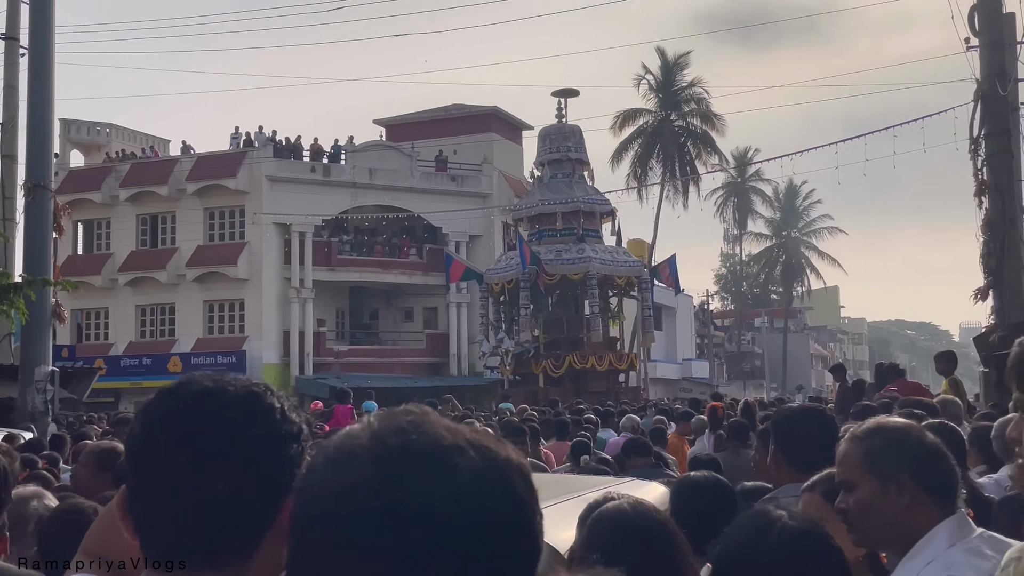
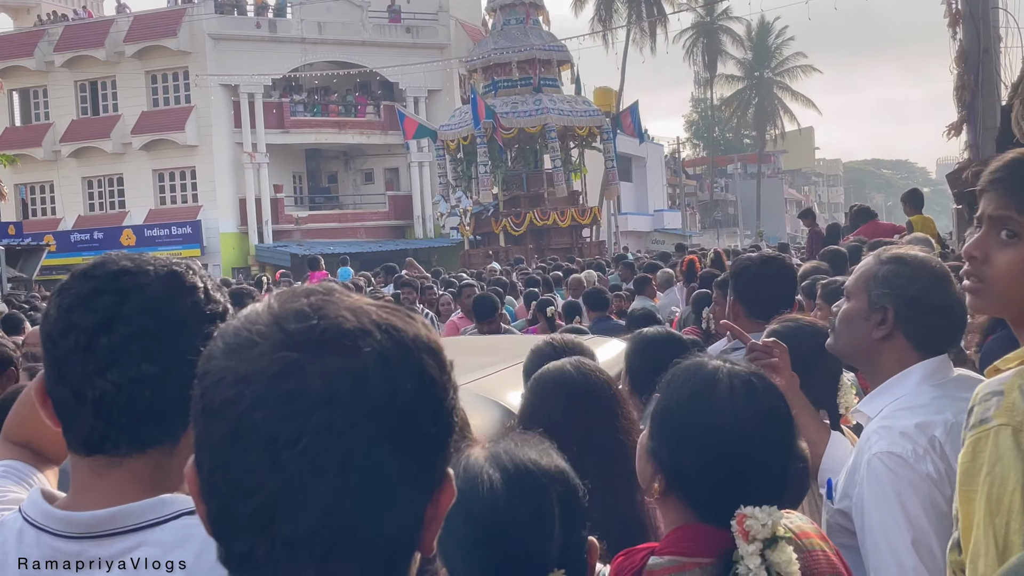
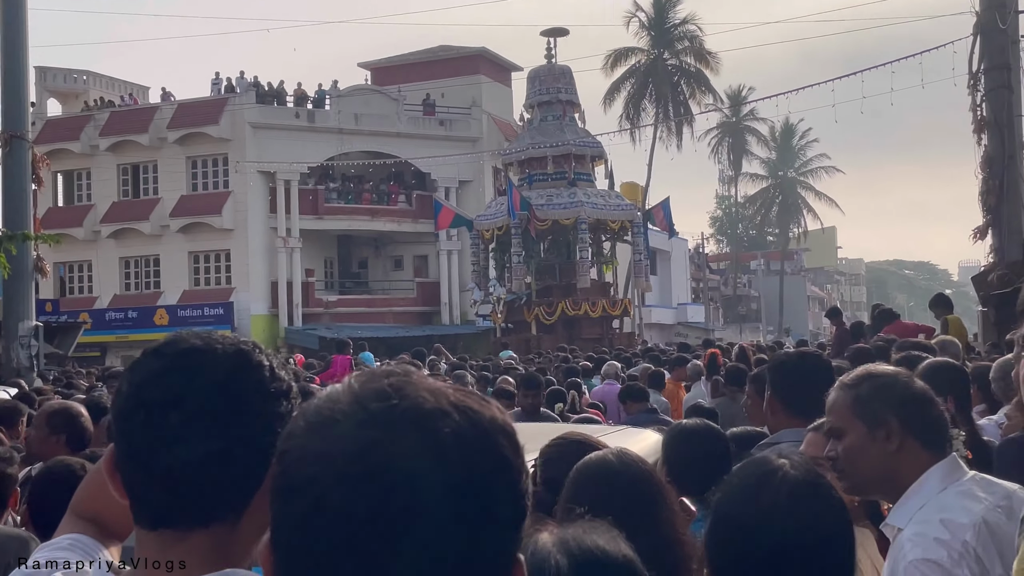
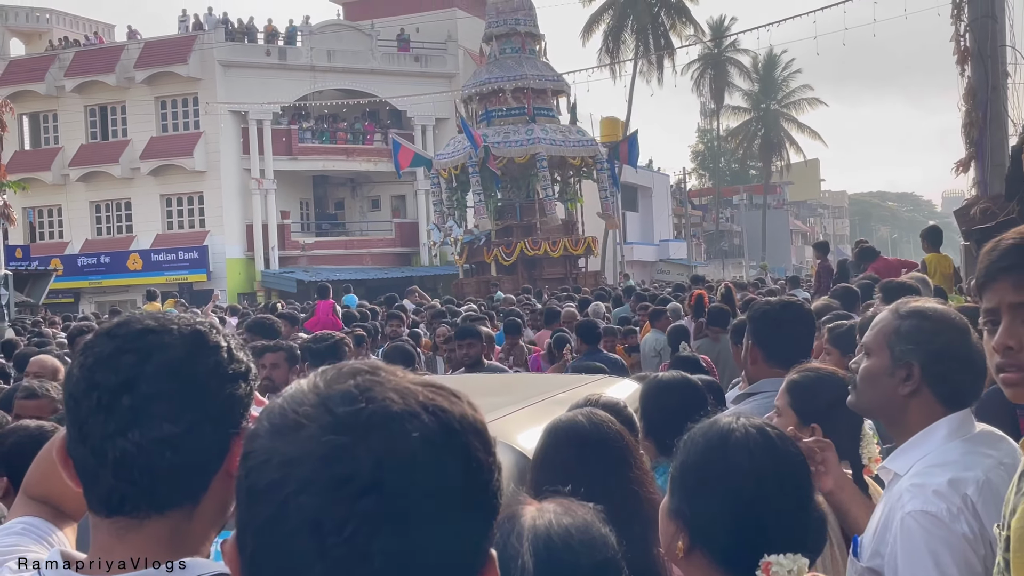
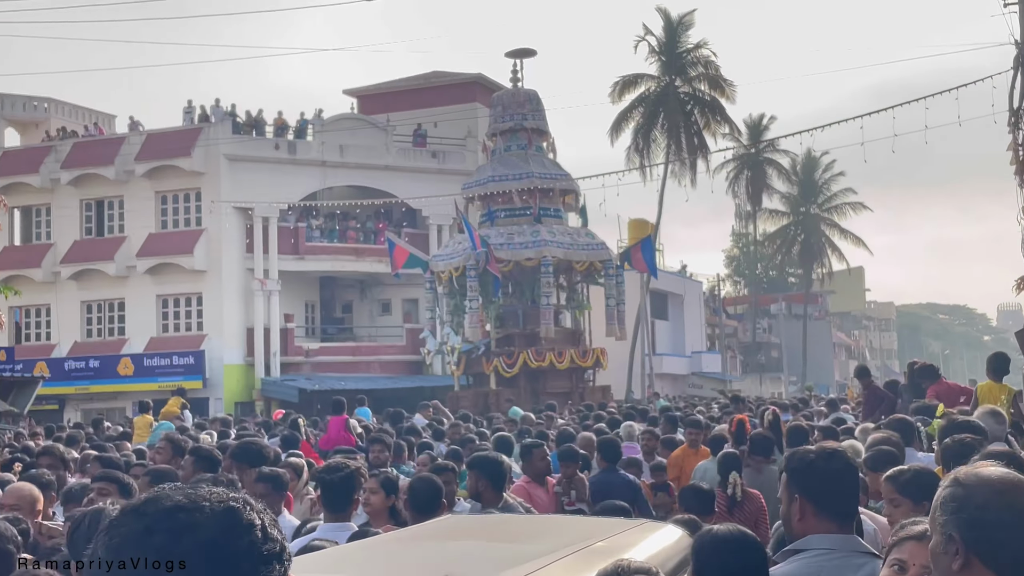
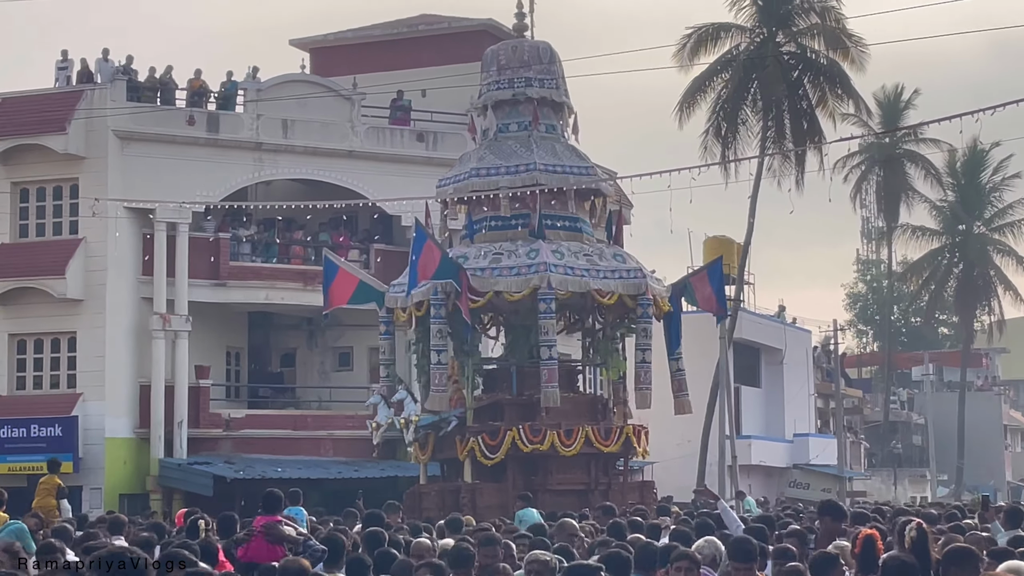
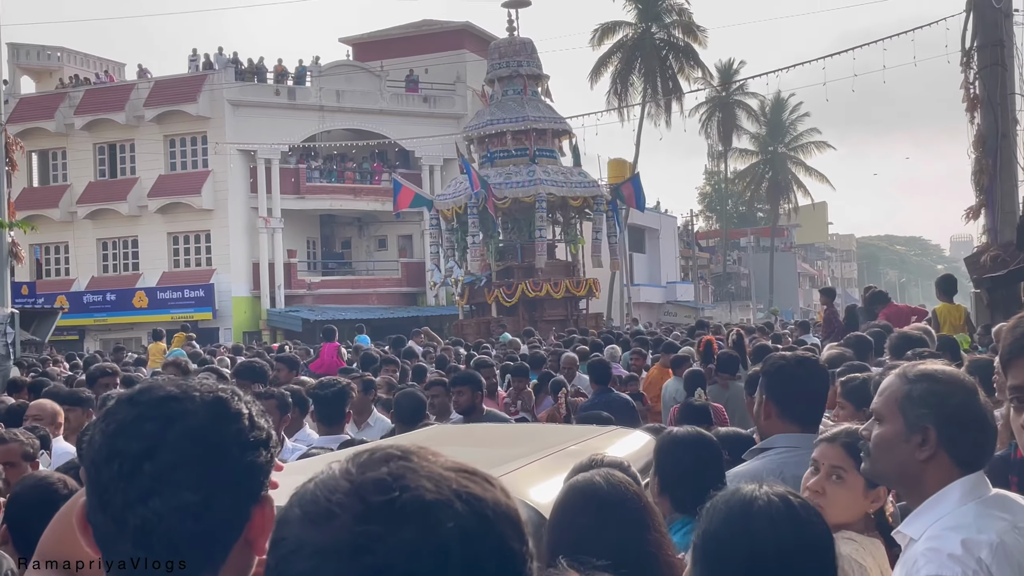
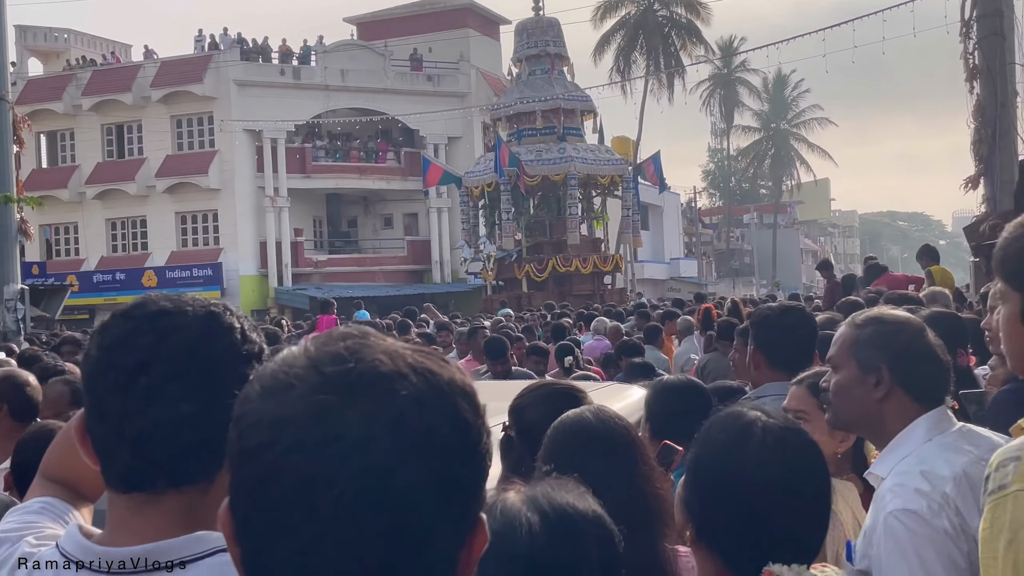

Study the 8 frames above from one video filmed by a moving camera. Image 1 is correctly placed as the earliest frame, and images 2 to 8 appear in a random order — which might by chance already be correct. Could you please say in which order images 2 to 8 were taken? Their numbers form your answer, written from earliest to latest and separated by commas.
3, 8, 2, 4, 7, 5, 6
